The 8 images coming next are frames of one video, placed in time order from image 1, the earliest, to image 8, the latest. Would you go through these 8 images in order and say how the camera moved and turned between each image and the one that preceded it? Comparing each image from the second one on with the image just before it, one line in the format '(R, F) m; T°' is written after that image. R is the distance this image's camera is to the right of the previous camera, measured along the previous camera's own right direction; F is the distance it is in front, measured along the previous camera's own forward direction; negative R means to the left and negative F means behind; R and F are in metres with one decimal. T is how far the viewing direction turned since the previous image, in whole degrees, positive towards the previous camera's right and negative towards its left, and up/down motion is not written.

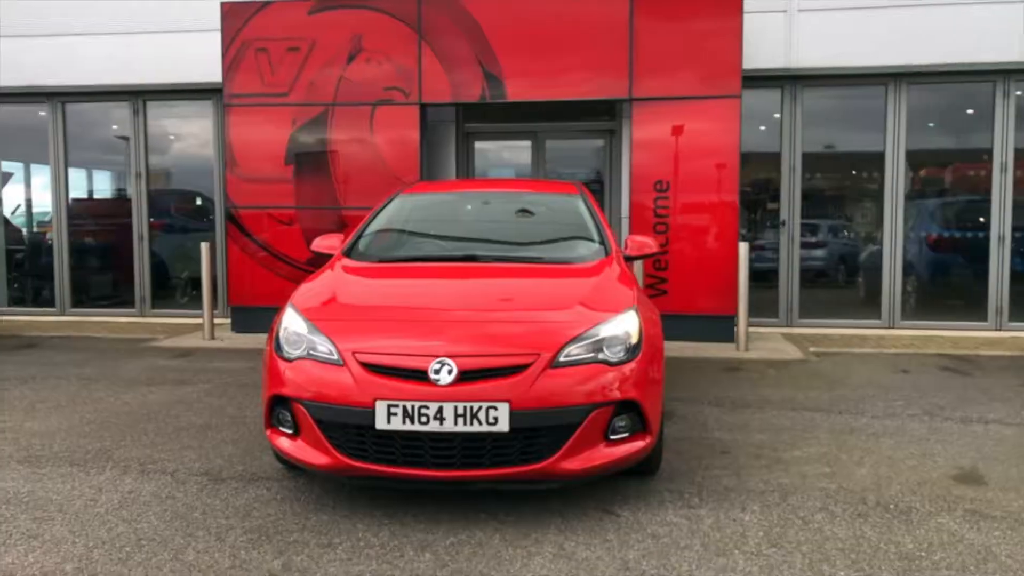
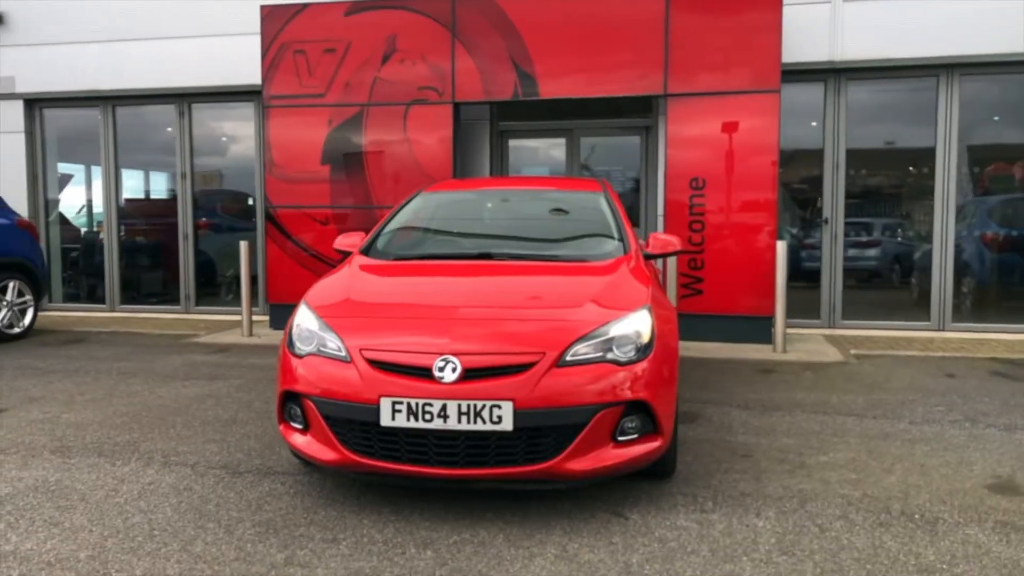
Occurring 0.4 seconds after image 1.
(+0.1, 0.0) m; -3°
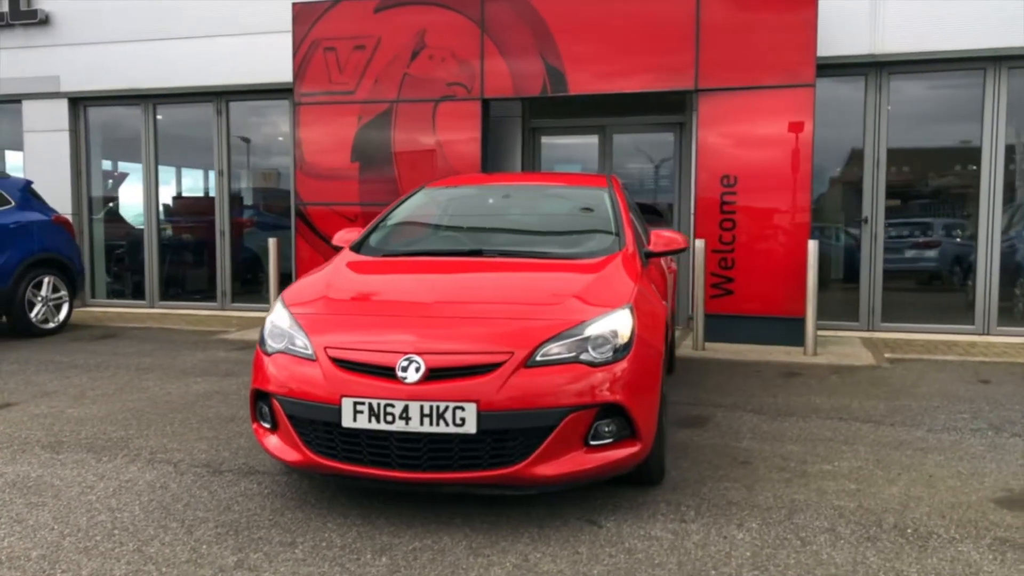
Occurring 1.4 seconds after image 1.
(+0.3, +0.1) m; -4°
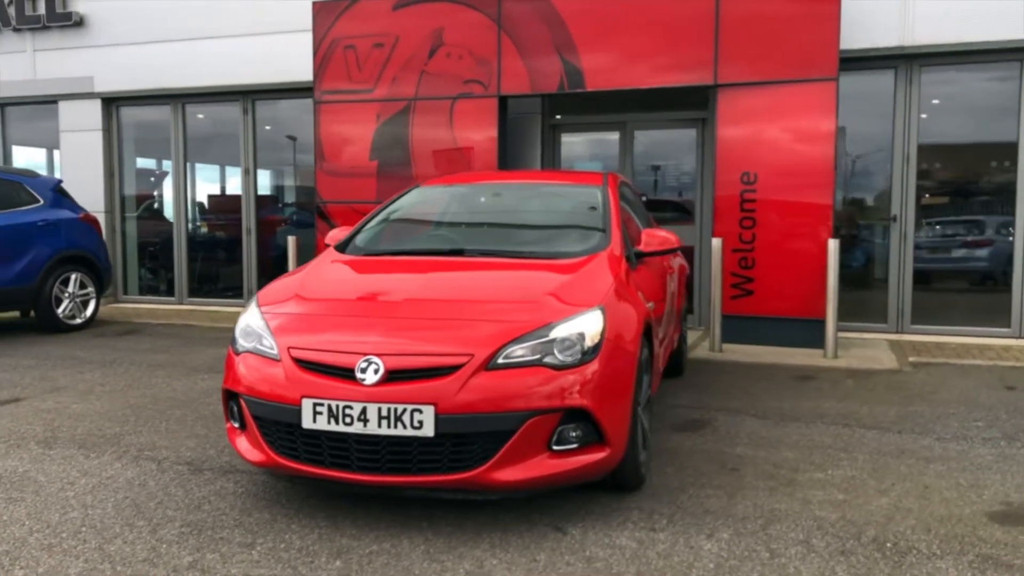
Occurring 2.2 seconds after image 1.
(+0.3, +0.1) m; -3°
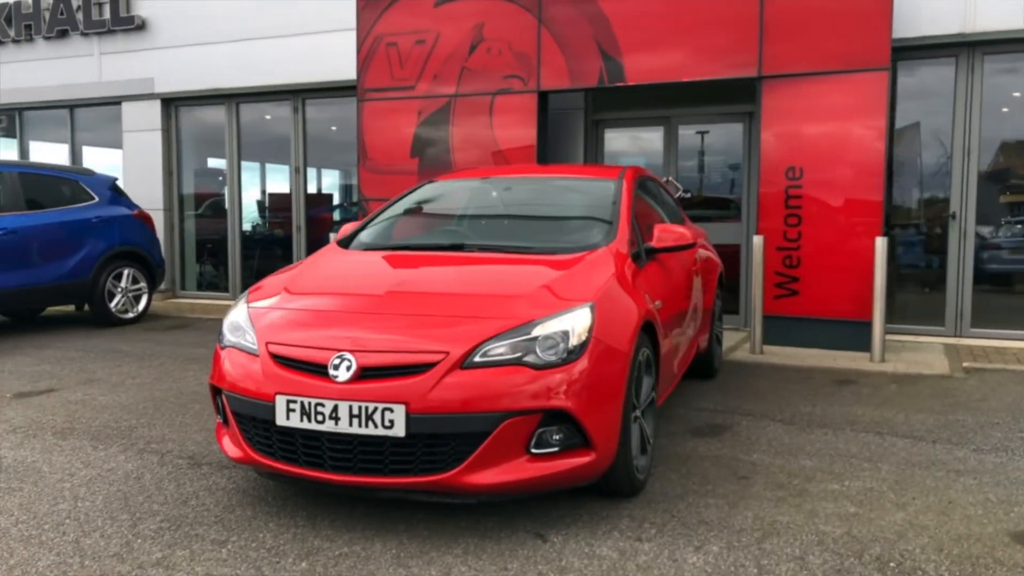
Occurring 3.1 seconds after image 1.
(+0.3, +0.1) m; -5°
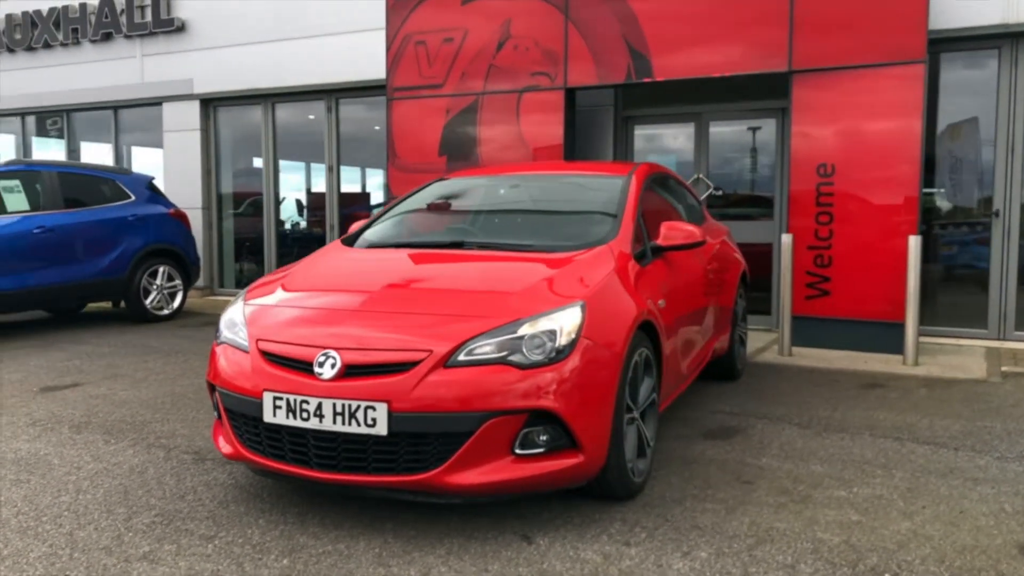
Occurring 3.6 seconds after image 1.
(+0.2, 0.0) m; -3°
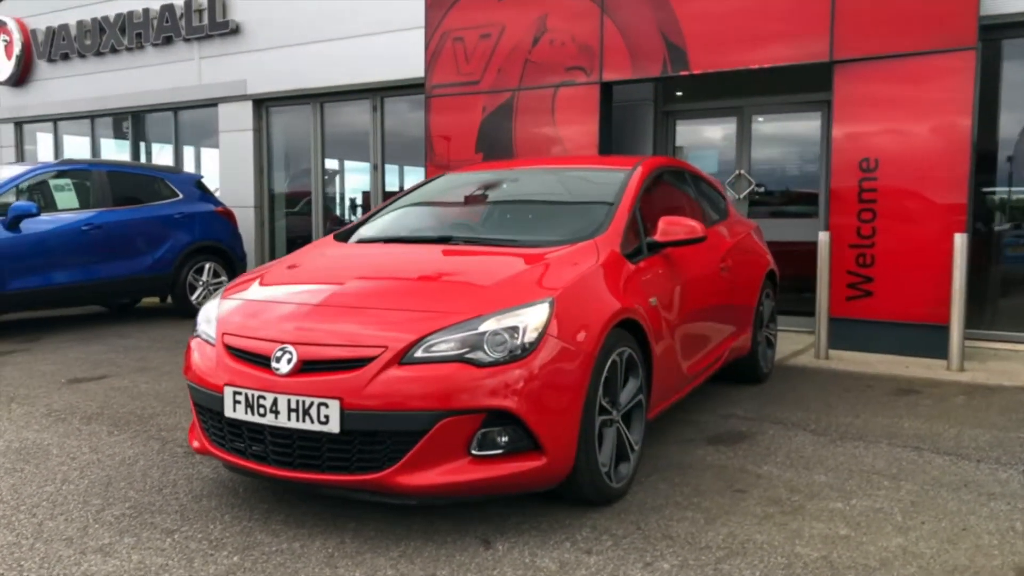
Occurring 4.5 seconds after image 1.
(+0.3, +0.1) m; -5°
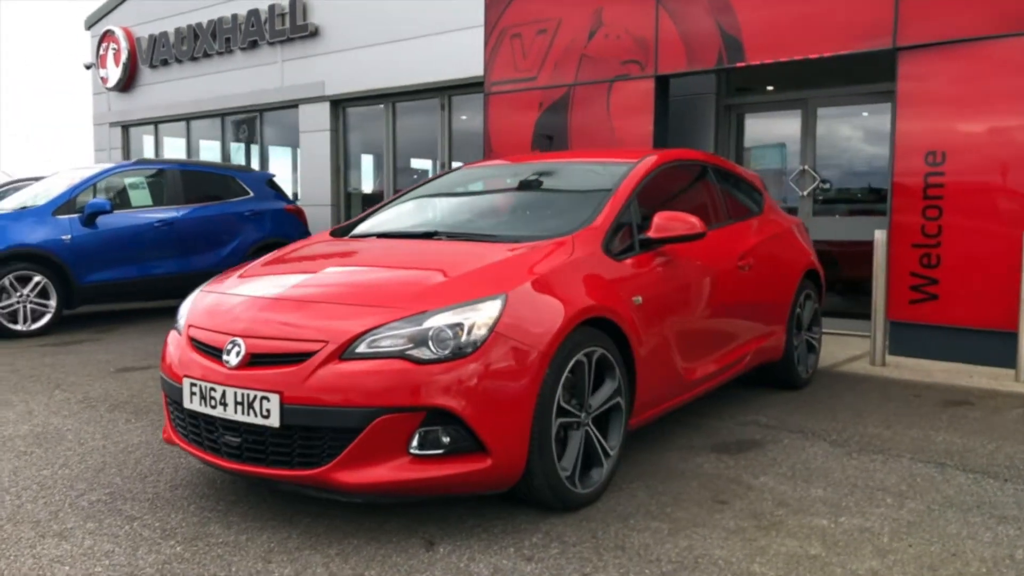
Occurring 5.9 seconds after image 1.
(+0.5, +0.1) m; -7°
